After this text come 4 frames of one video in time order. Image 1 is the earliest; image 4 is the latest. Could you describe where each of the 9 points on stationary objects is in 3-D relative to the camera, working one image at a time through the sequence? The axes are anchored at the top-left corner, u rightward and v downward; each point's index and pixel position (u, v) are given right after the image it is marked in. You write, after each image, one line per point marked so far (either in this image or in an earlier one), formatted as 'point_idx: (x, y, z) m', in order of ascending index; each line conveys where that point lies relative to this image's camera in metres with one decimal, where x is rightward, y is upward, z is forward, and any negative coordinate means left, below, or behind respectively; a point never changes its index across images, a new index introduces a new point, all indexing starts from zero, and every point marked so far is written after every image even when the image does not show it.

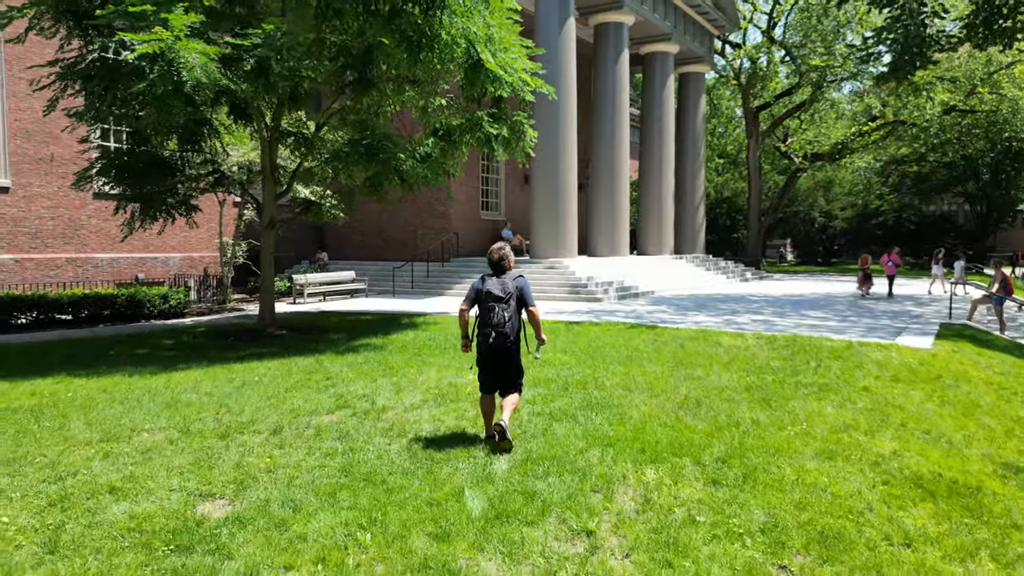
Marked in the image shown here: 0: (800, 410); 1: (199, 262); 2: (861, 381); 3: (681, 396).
0: (+2.4, -1.0, +6.2) m
1: (-8.4, +0.7, +19.9) m
2: (+3.6, -1.0, +7.5) m
3: (+1.5, -1.0, +6.5) m
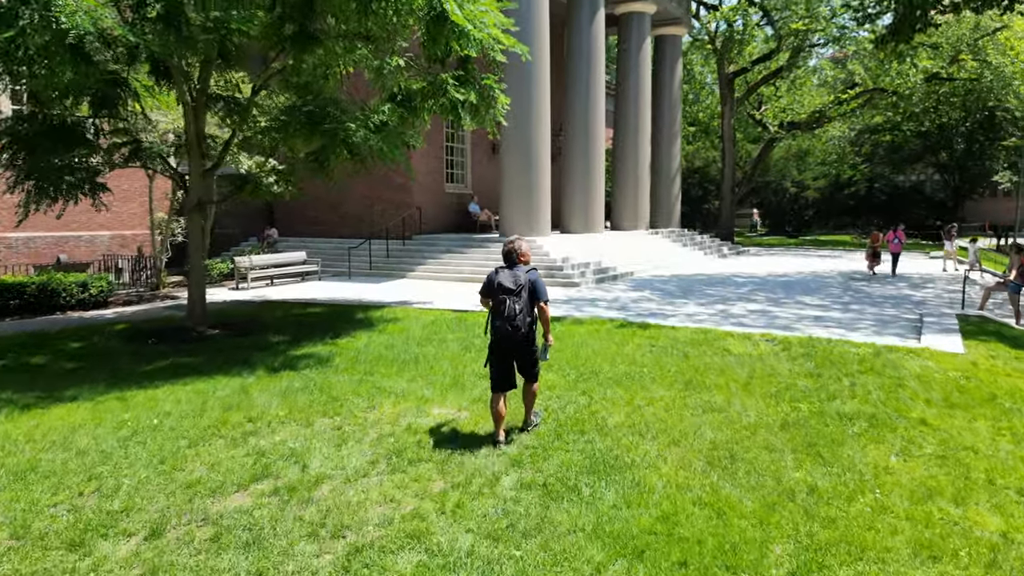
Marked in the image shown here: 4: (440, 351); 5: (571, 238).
0: (+2.3, -1.2, +4.8) m
1: (-9.2, +1.1, +17.9) m
2: (+3.4, -1.0, +6.2) m
3: (+1.4, -1.1, +5.1) m
4: (-0.8, -0.7, +8.1) m
5: (+1.5, +1.3, +19.0) m
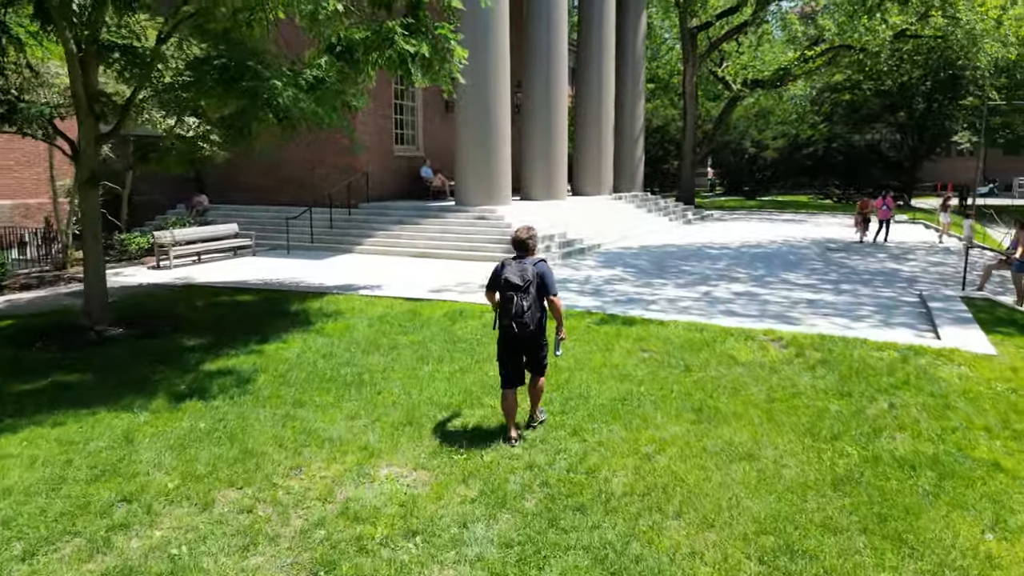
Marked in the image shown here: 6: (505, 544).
0: (+2.2, -1.3, +3.6) m
1: (-10.2, +1.6, +15.7) m
2: (+3.2, -1.1, +5.0) m
3: (+1.2, -1.2, +3.8) m
4: (-1.1, -0.7, +6.7) m
5: (+0.5, +1.9, +17.5) m
6: (-0.1, -1.2, +3.5) m
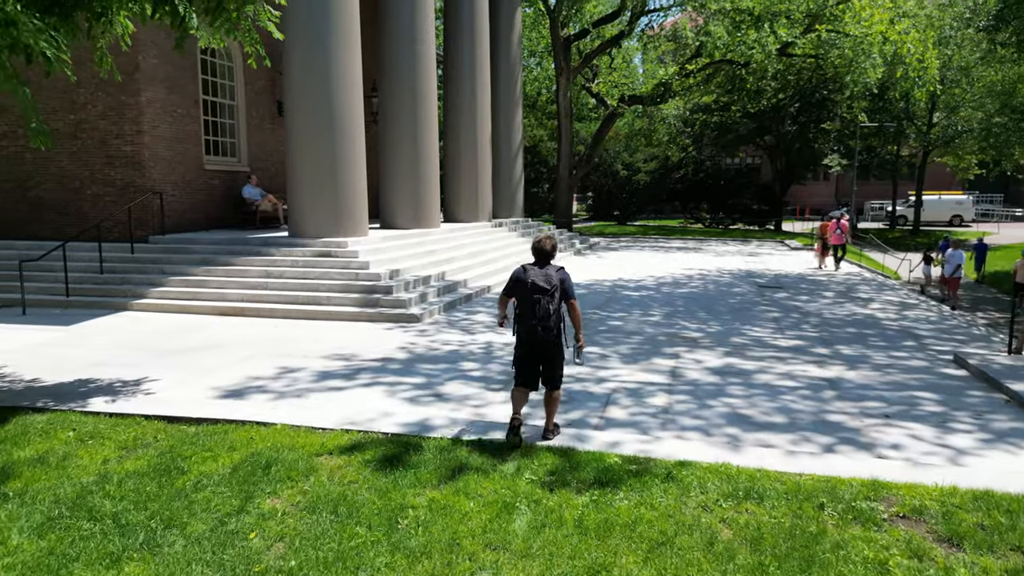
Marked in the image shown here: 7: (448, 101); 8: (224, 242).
0: (+2.3, -1.8, -0.2) m
1: (-12.2, +0.4, +9.4) m
2: (+3.0, -1.6, +1.3) m
3: (+1.3, -1.7, -0.2) m
4: (-1.5, -1.4, +2.2) m
5: (-2.1, +0.9, +13.2) m
6: (+0.1, -1.8, -0.7) m
7: (-1.6, +5.0, +19.0) m
8: (-4.5, +0.7, +11.6) m
